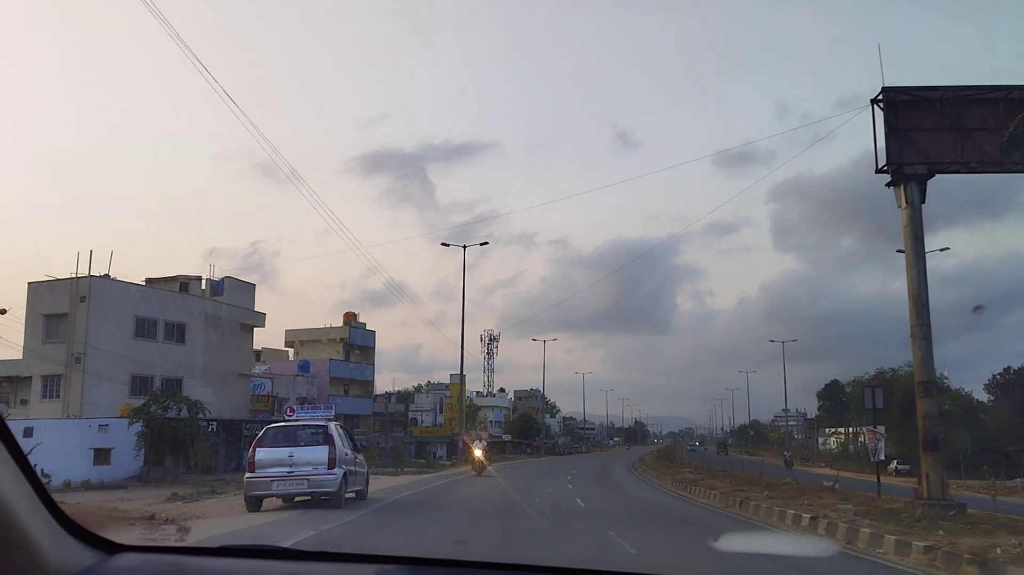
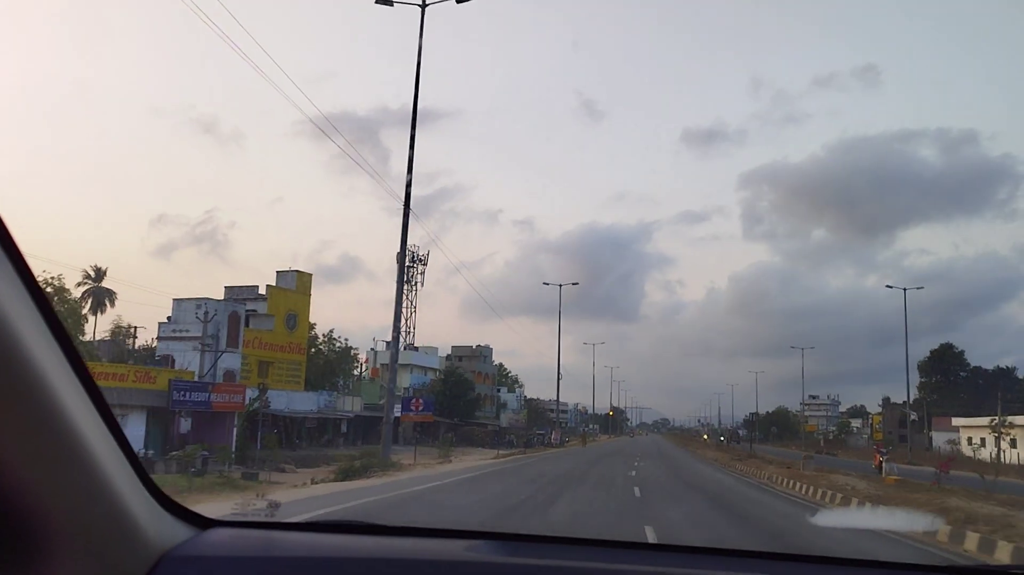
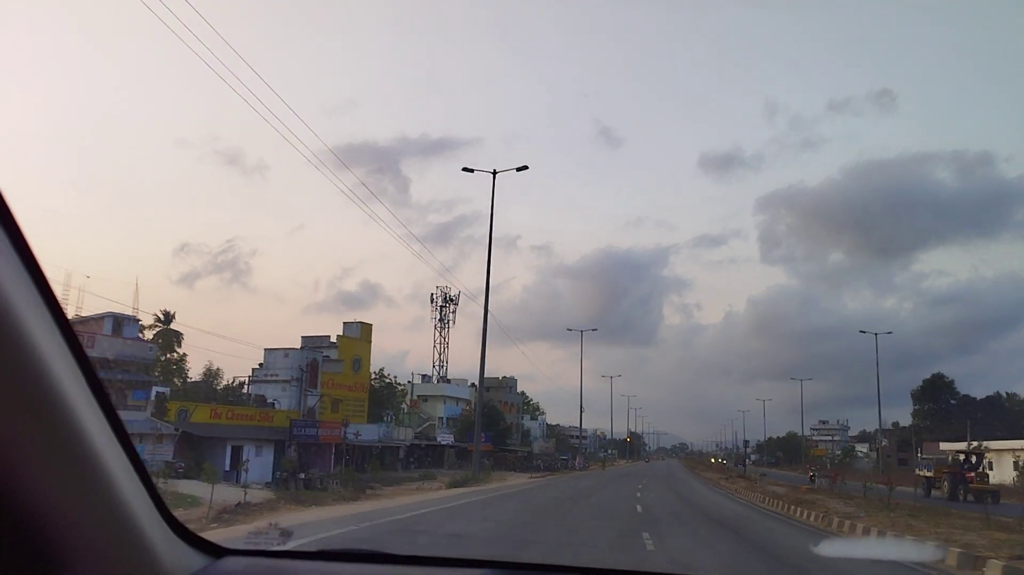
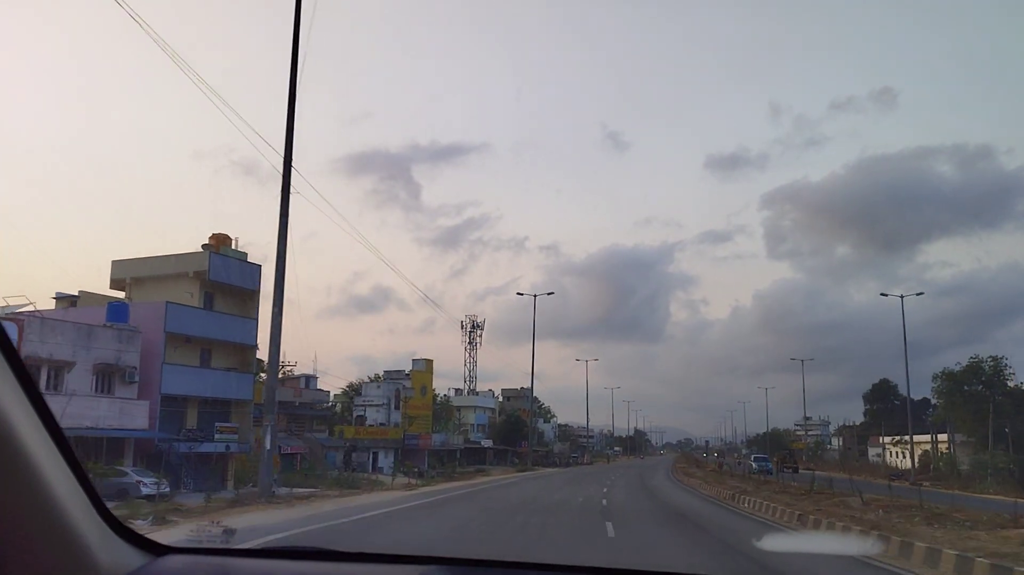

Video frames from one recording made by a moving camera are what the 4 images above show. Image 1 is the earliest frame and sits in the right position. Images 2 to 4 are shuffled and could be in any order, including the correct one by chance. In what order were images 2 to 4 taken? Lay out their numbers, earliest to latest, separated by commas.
4, 3, 2
